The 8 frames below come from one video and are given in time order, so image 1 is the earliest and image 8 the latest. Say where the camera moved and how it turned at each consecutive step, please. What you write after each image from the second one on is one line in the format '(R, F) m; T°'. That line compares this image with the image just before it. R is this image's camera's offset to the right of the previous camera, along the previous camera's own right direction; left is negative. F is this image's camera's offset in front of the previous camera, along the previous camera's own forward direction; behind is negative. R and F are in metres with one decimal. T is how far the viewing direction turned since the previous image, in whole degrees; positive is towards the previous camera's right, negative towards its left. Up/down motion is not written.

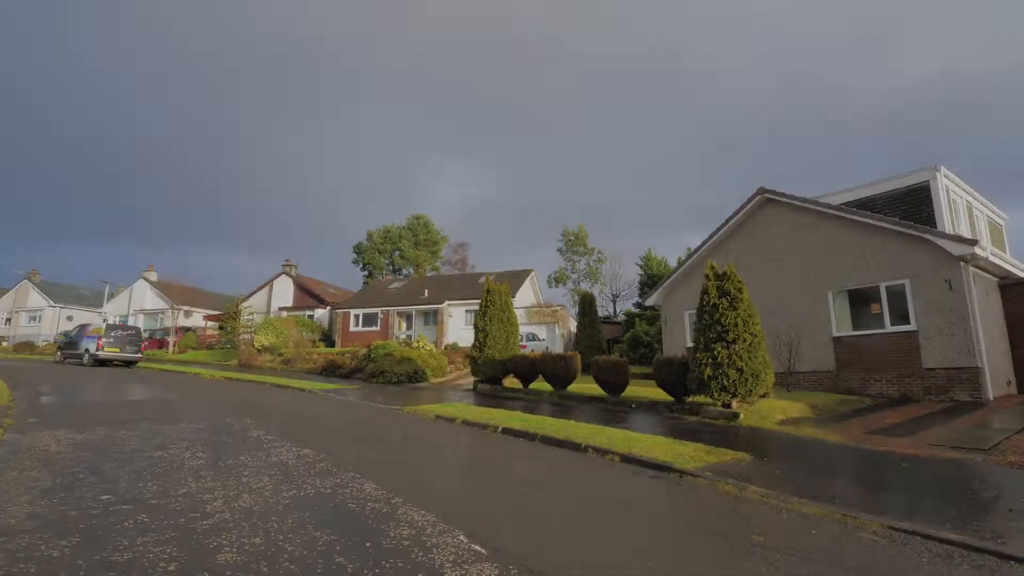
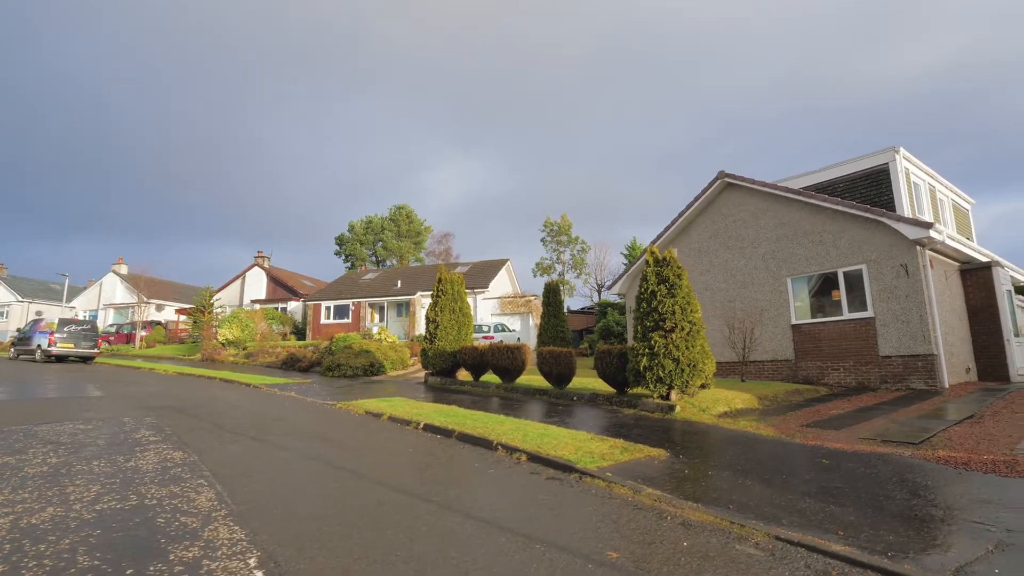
(+1.2, +0.6) m; +1°
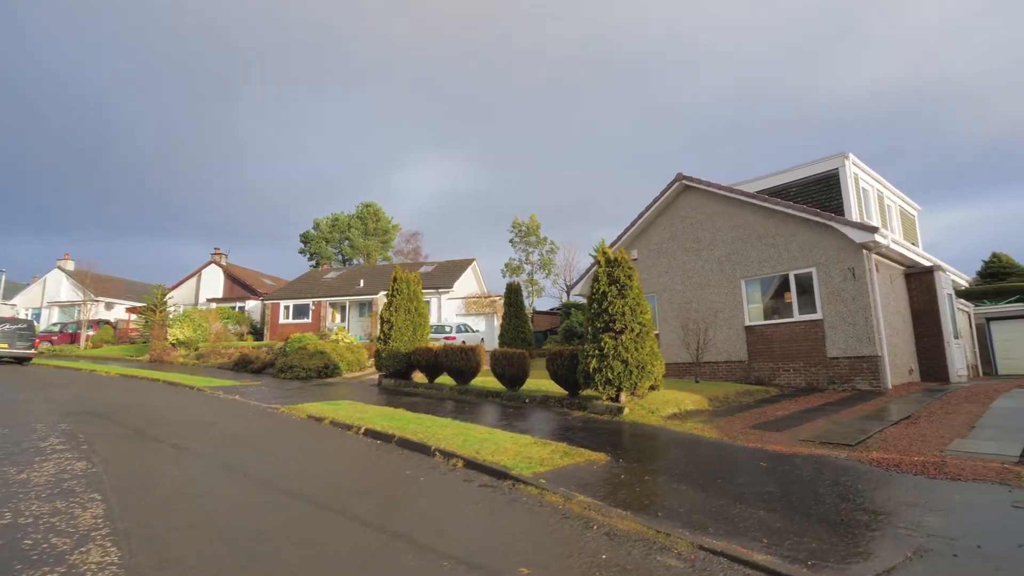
(+0.4, +0.2) m; +3°
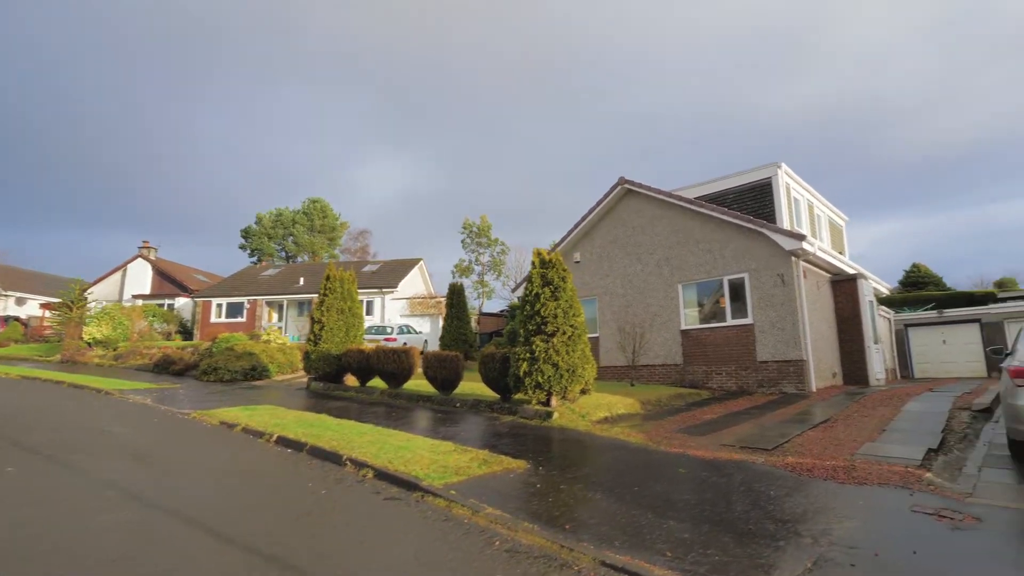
(+0.4, +0.3) m; +5°
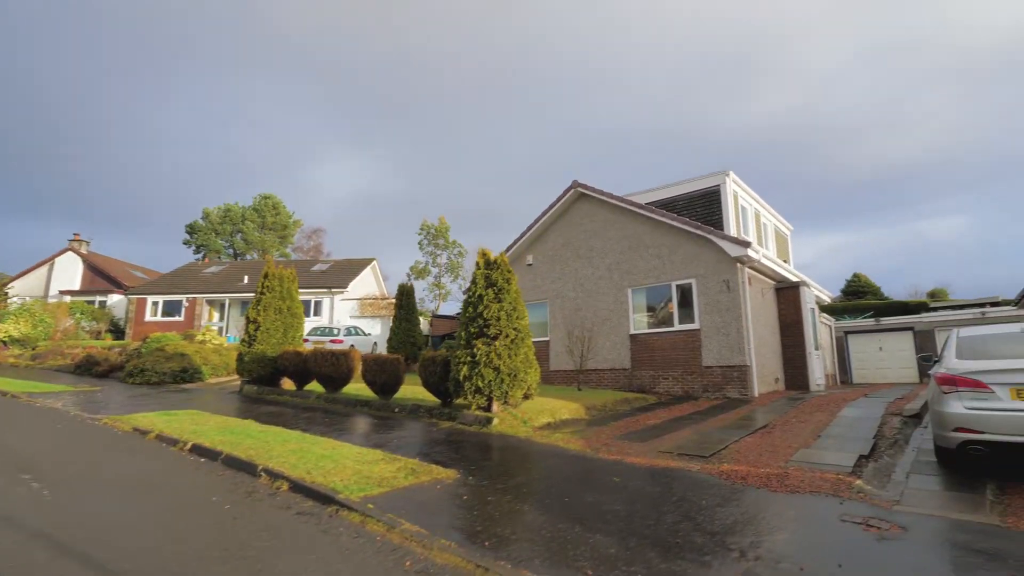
(+0.3, +0.3) m; +4°
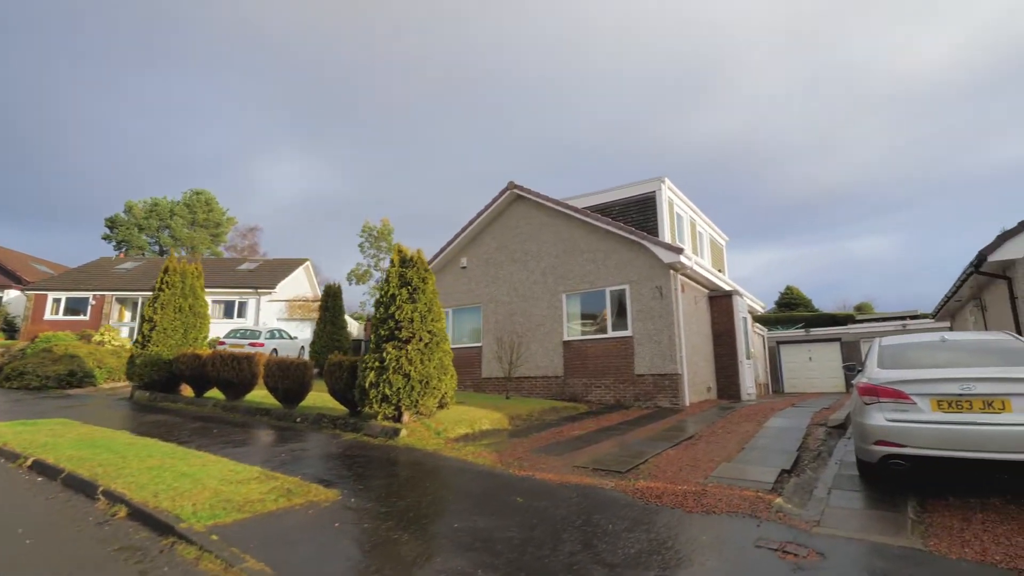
(+0.5, +0.6) m; +5°
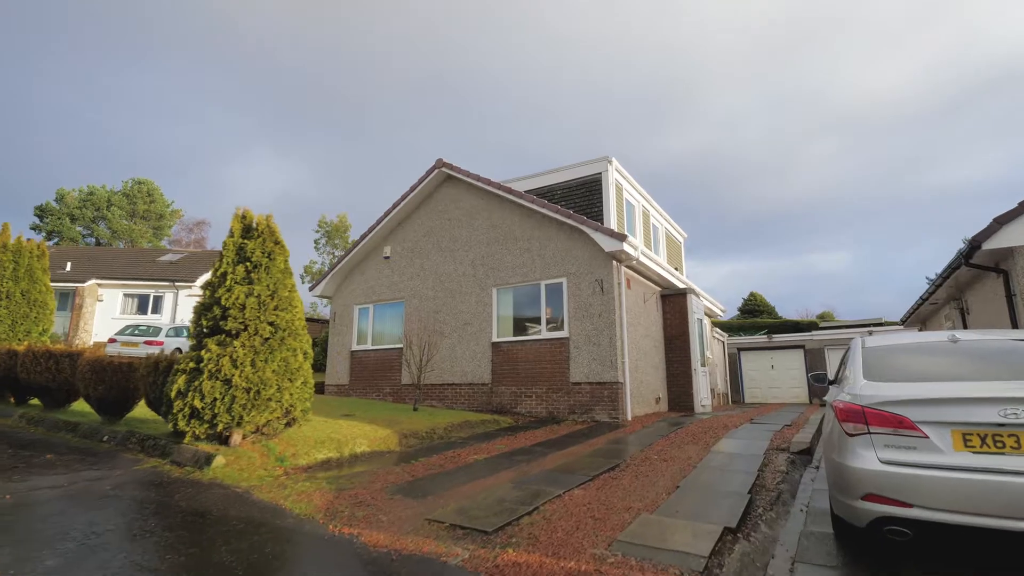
(+1.2, +2.0) m; +3°
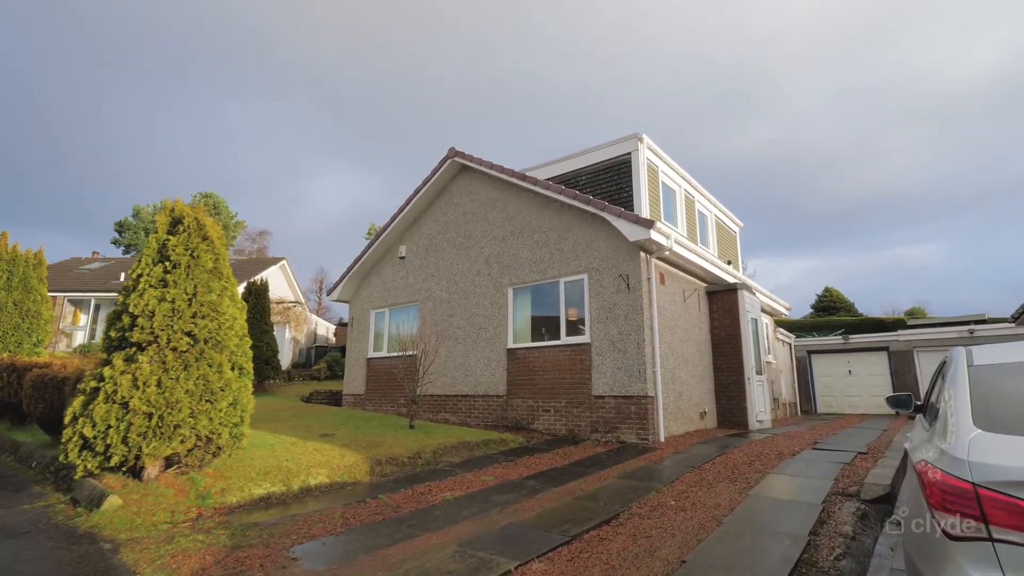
(+0.9, +1.4) m; -7°
